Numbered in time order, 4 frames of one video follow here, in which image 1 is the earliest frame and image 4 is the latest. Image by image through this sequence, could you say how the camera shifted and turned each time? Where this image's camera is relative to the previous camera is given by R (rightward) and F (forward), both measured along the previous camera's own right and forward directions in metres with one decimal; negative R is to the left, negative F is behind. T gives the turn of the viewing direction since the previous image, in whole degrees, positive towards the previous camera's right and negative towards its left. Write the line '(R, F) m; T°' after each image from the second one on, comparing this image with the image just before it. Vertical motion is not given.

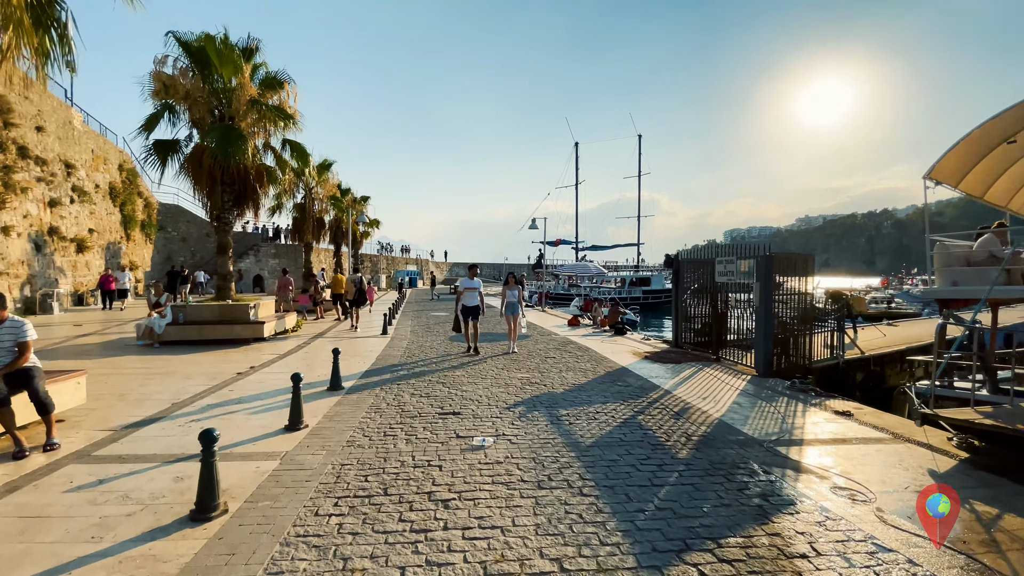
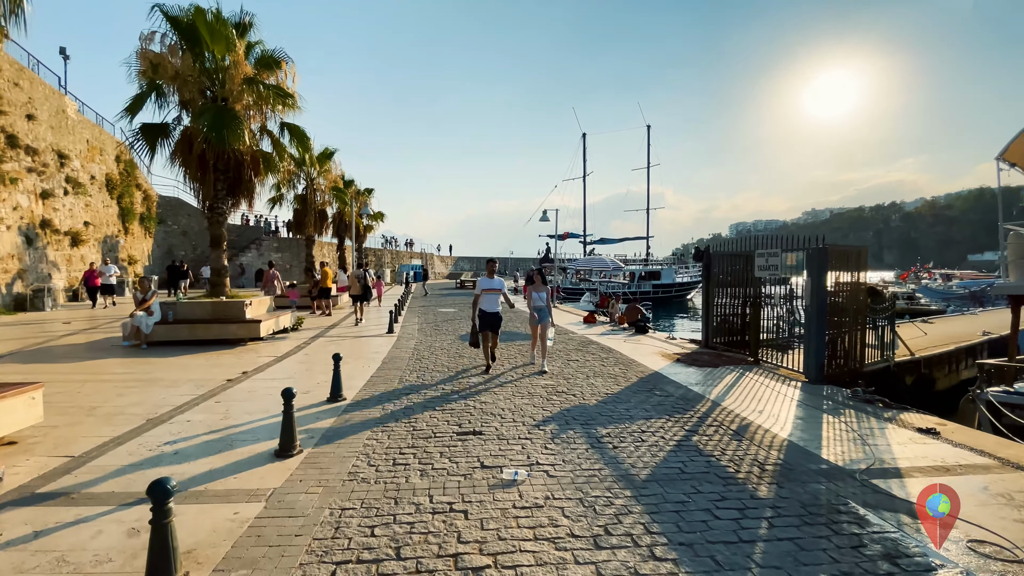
(-0.3, +1.0) m; 0°
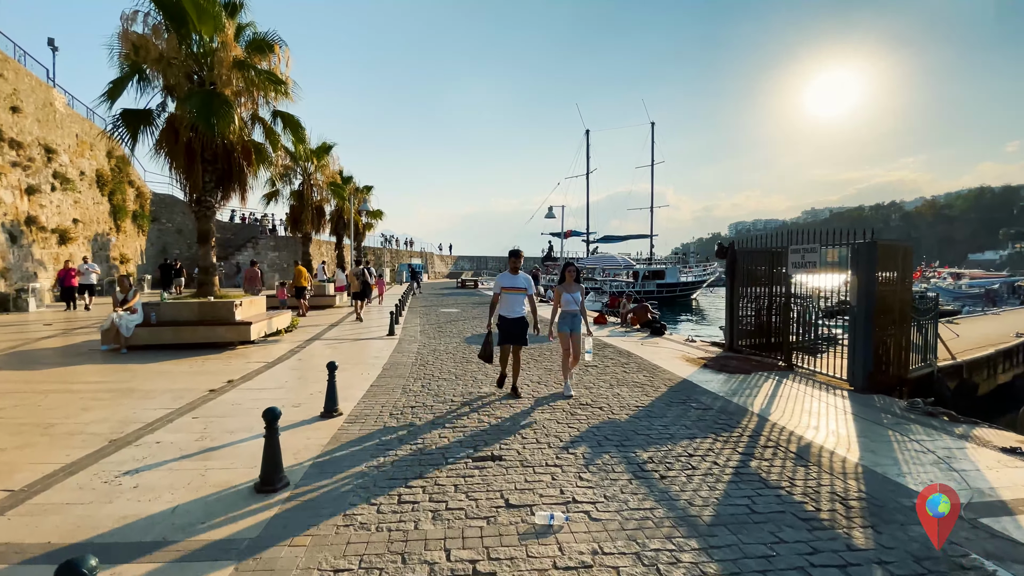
(-0.2, +0.8) m; 0°
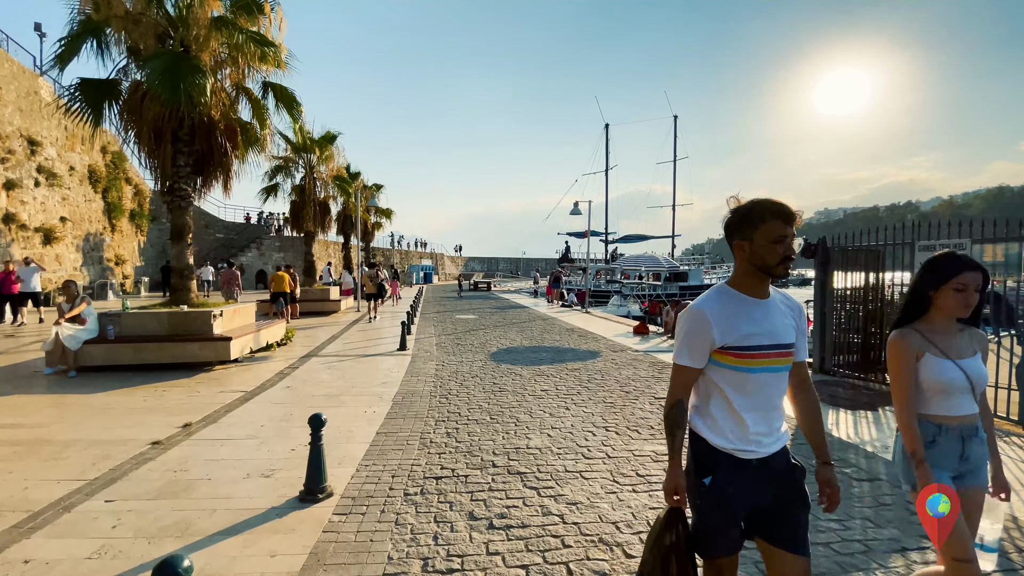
(-0.5, +1.9) m; -1°
